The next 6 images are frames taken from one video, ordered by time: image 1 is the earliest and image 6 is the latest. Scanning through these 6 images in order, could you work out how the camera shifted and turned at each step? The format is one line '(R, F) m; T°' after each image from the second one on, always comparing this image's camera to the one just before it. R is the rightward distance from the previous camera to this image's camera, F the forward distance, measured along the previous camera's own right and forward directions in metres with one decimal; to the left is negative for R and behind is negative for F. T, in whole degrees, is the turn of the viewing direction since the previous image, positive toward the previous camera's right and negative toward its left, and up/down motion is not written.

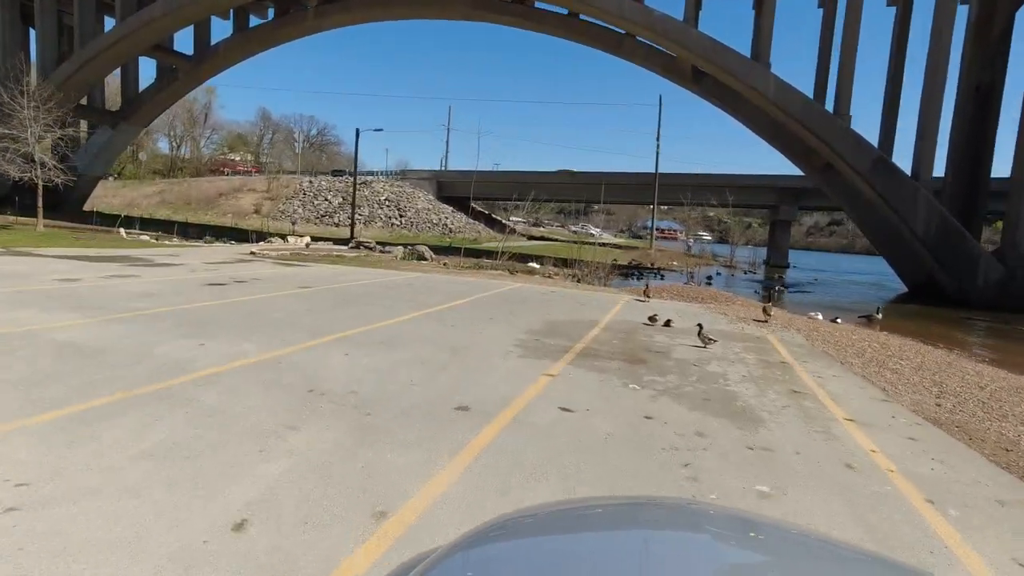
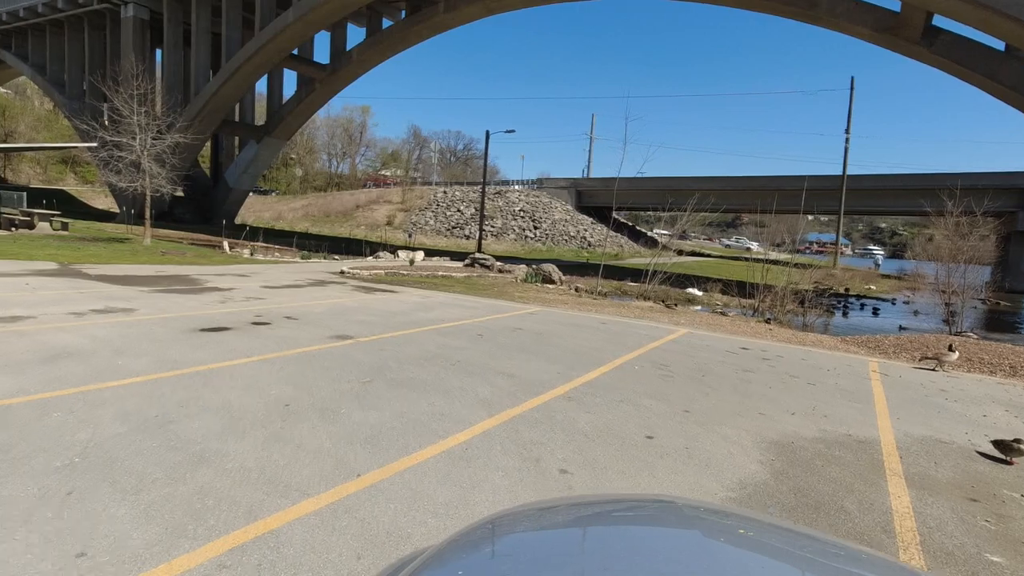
(-0.4, +5.6) m; -14°
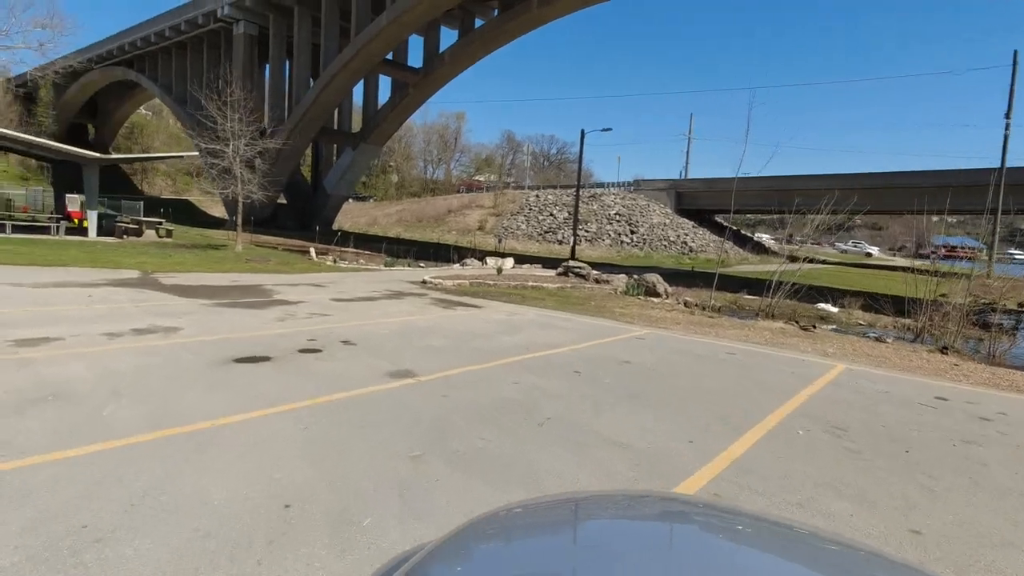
(-0.2, +2.1) m; -9°
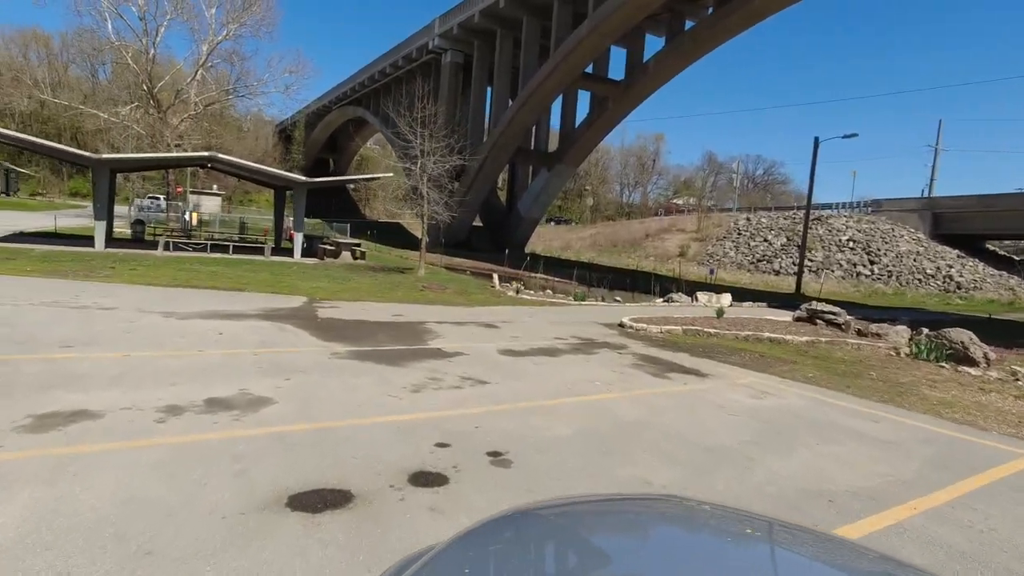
(-0.7, +3.6) m; -19°
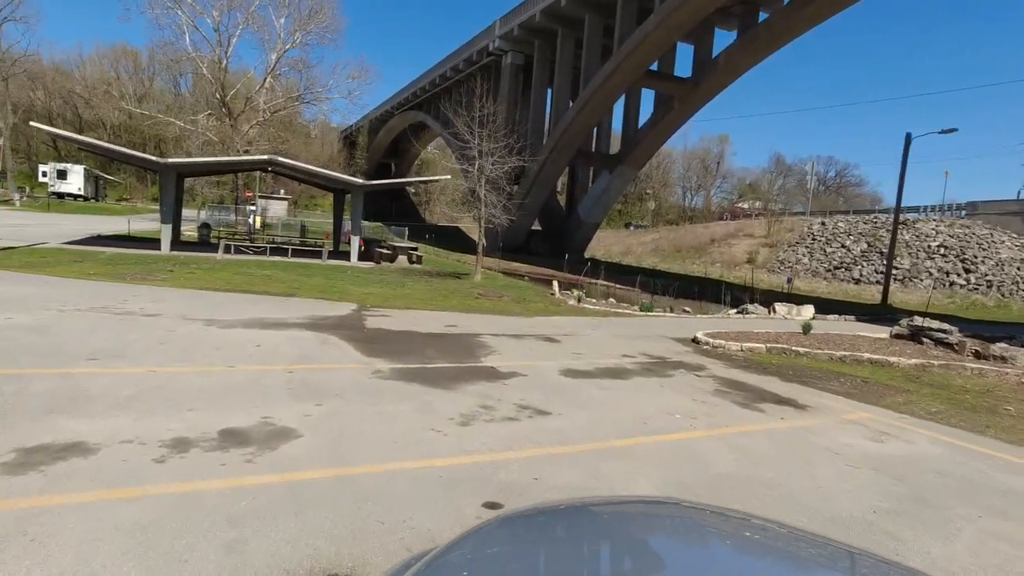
(-0.1, +1.1) m; -6°
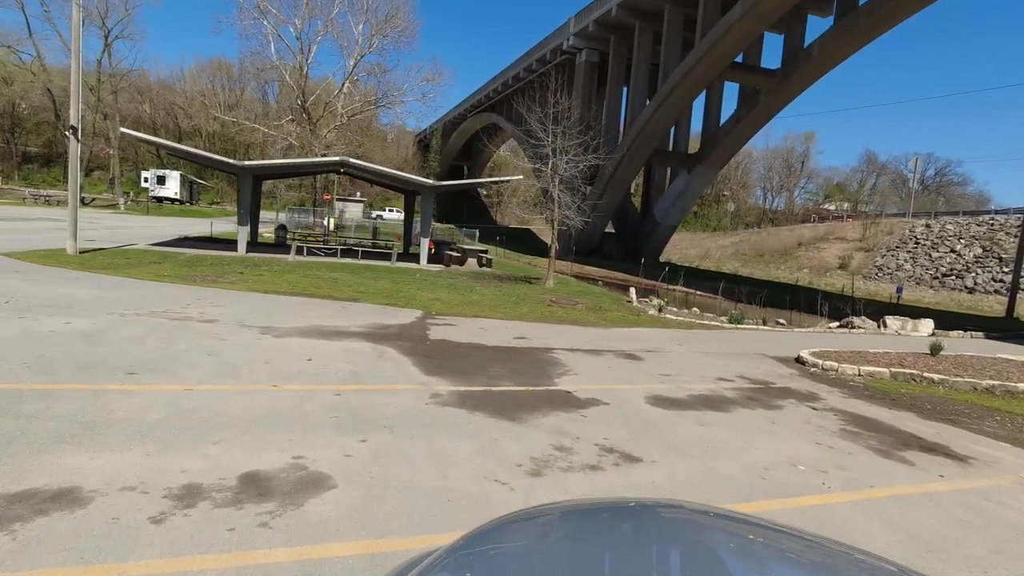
(-0.1, +1.1) m; -7°
